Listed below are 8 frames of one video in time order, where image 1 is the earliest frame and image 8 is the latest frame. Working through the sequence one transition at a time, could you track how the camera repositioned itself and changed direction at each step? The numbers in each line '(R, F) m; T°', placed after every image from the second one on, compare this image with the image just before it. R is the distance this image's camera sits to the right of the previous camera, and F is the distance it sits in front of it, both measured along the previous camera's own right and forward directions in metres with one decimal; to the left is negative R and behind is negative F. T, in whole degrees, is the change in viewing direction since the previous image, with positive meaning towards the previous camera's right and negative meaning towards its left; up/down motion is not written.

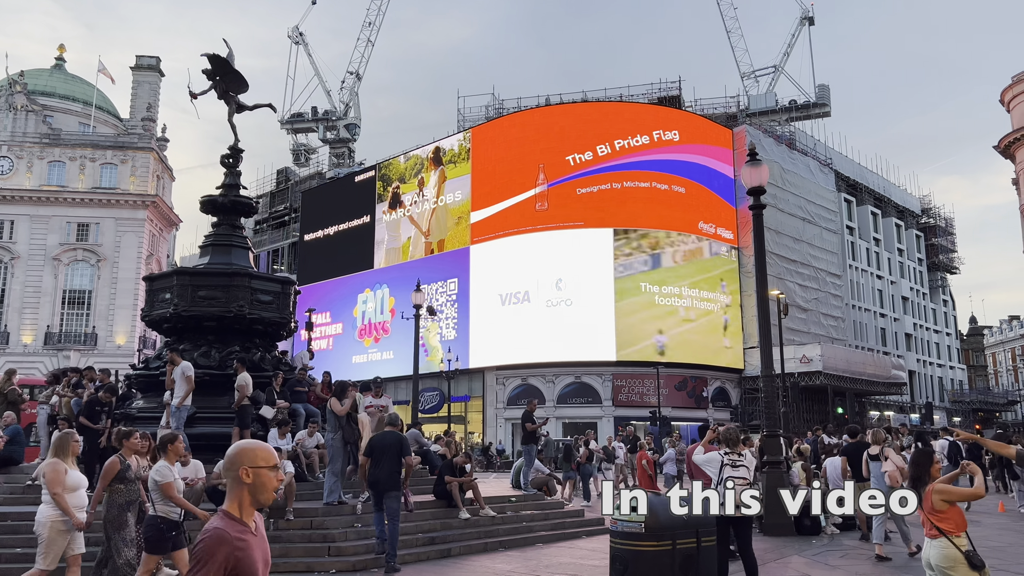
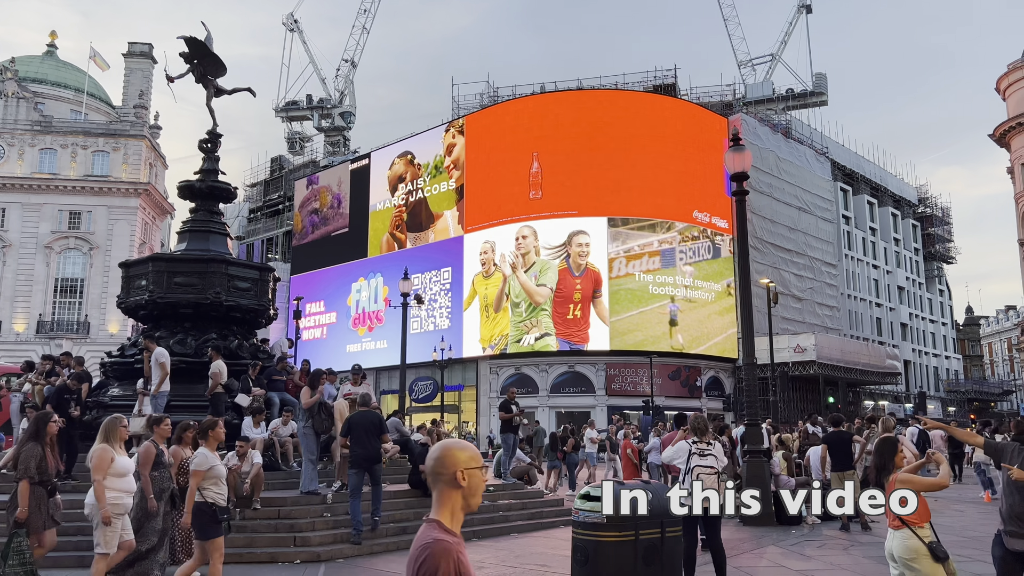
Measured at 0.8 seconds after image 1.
(+0.3, +0.2) m; 0°
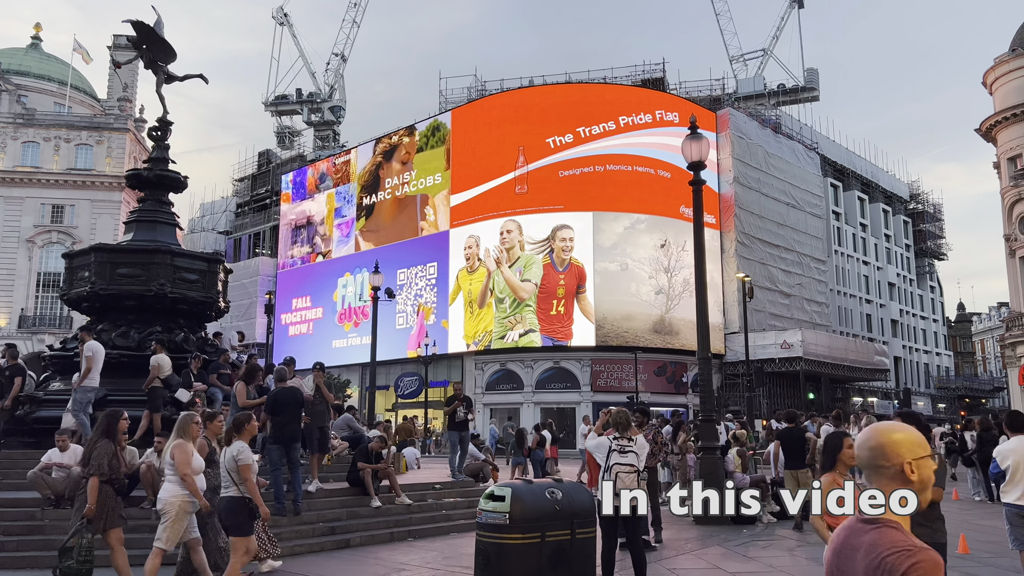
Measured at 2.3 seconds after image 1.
(+0.7, +0.4) m; 0°
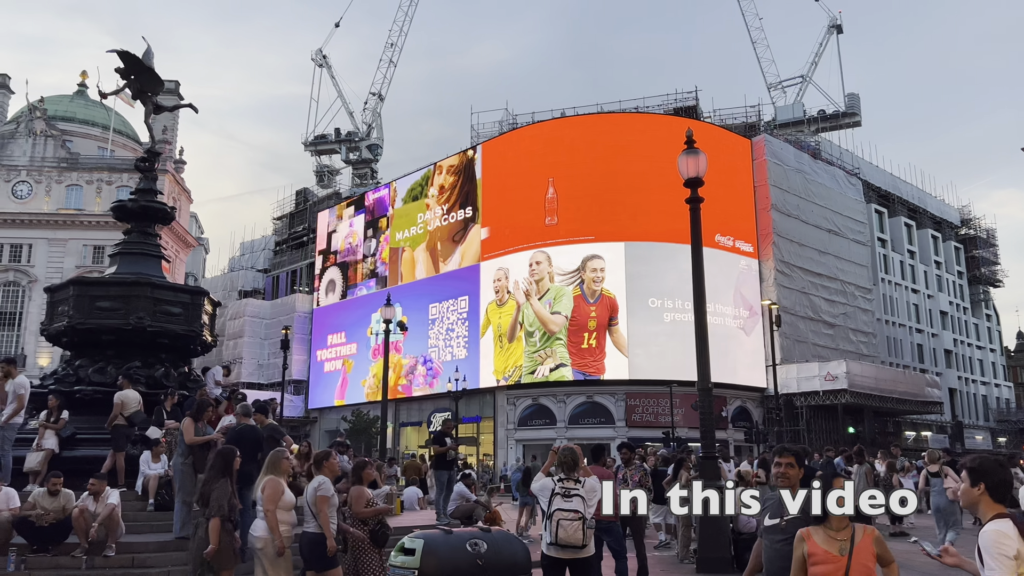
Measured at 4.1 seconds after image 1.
(+0.8, +0.8) m; -3°
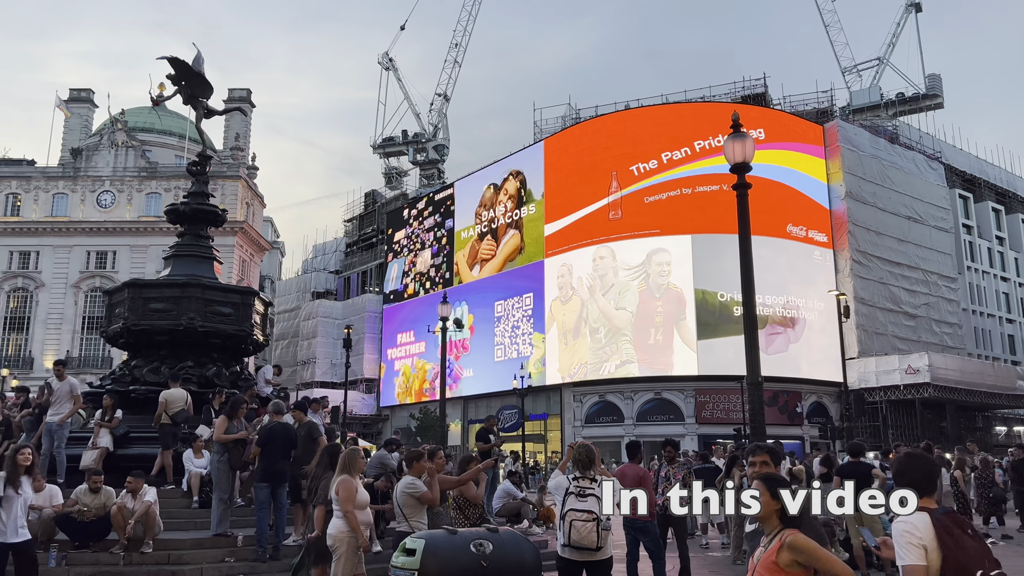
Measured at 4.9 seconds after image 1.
(+0.4, +0.2) m; -5°
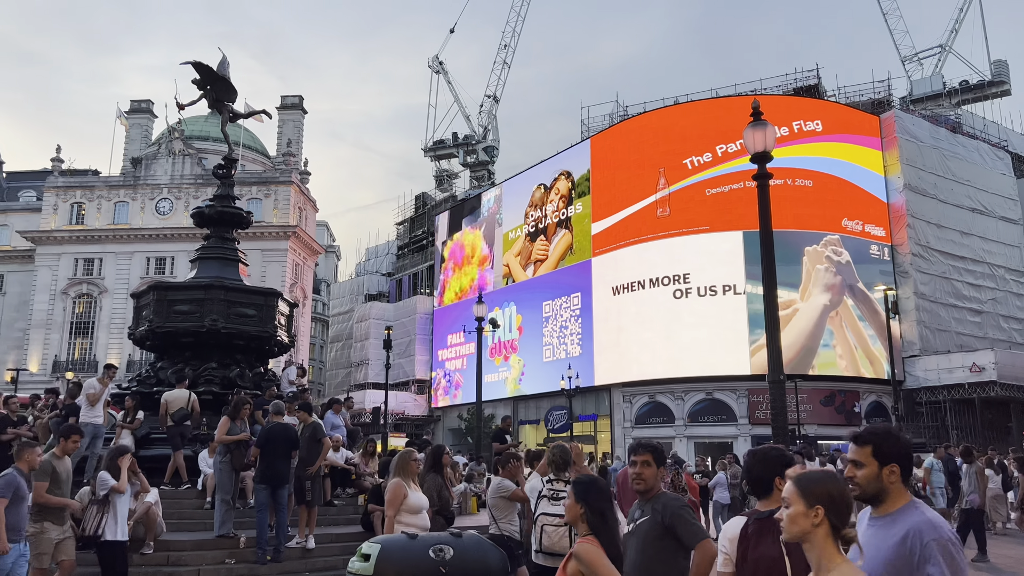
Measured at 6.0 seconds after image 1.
(+0.6, +0.3) m; -4°
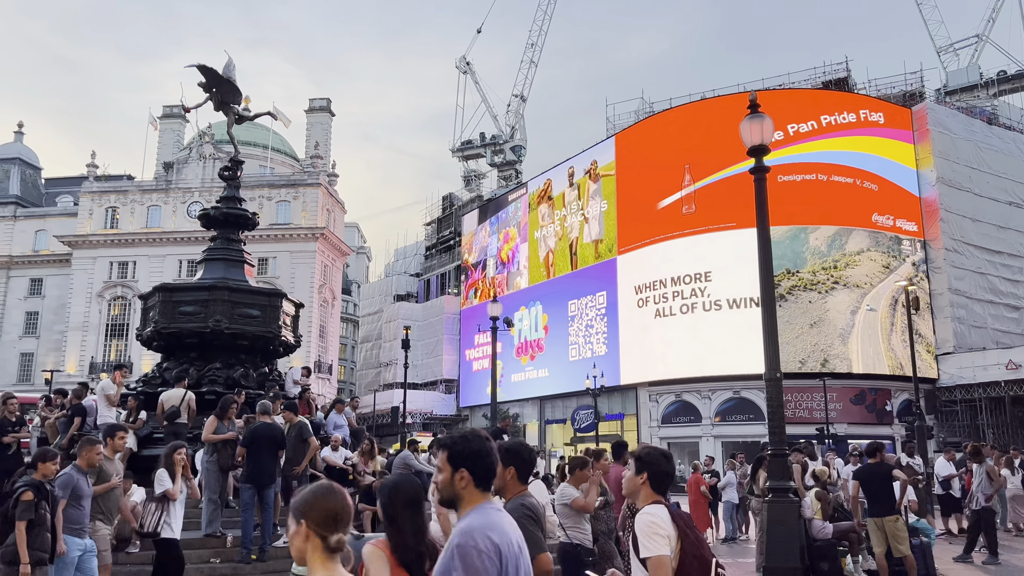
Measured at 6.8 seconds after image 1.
(+0.5, +0.1) m; -2°
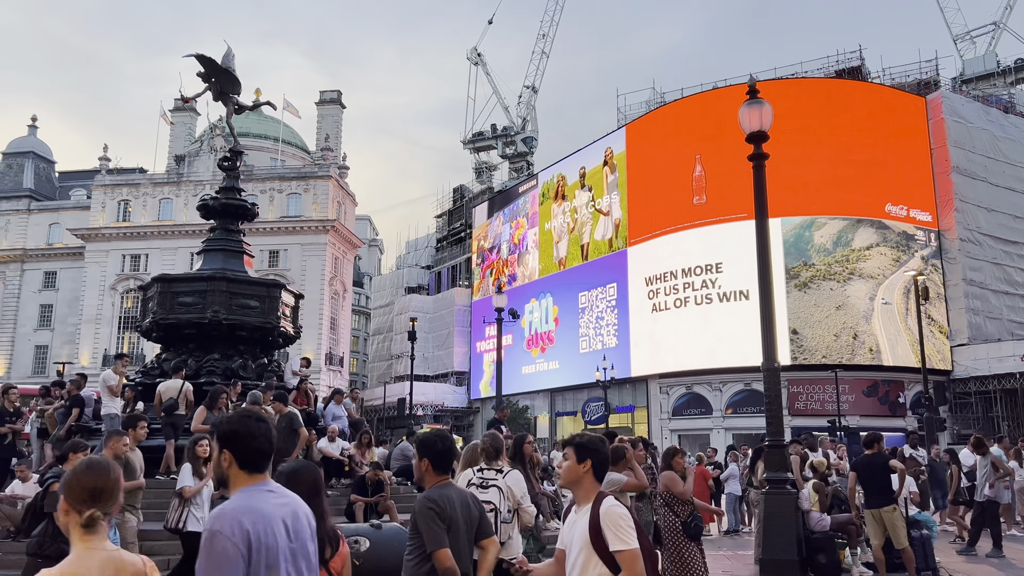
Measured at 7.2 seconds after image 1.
(+0.2, +0.1) m; -1°
